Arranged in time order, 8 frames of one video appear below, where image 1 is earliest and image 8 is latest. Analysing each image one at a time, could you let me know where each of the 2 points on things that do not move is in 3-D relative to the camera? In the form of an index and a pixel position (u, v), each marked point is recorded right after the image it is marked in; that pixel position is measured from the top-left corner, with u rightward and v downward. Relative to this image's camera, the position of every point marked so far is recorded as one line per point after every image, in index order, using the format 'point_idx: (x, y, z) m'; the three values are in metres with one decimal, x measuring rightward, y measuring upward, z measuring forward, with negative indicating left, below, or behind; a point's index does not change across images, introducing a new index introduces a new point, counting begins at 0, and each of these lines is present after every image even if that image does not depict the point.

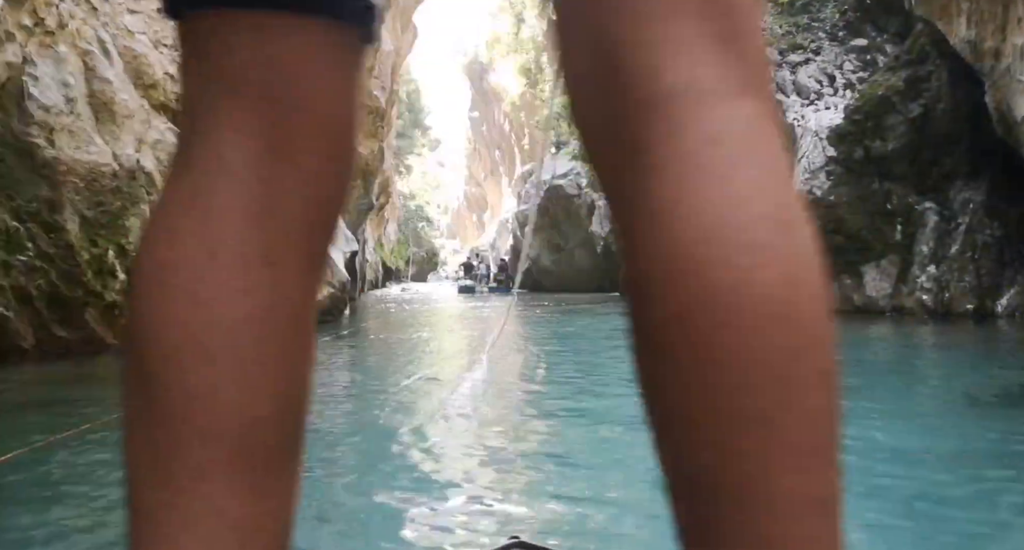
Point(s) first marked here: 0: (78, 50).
0: (-5.2, +2.7, +7.0) m
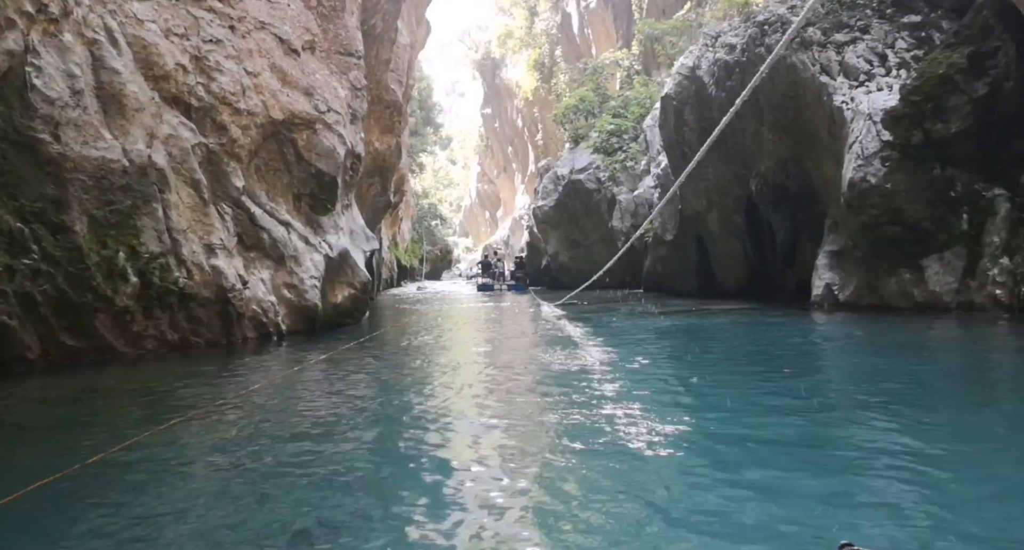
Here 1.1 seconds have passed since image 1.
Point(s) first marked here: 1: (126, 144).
0: (-4.8, +2.6, +6.5) m
1: (-4.4, +1.5, +6.6) m
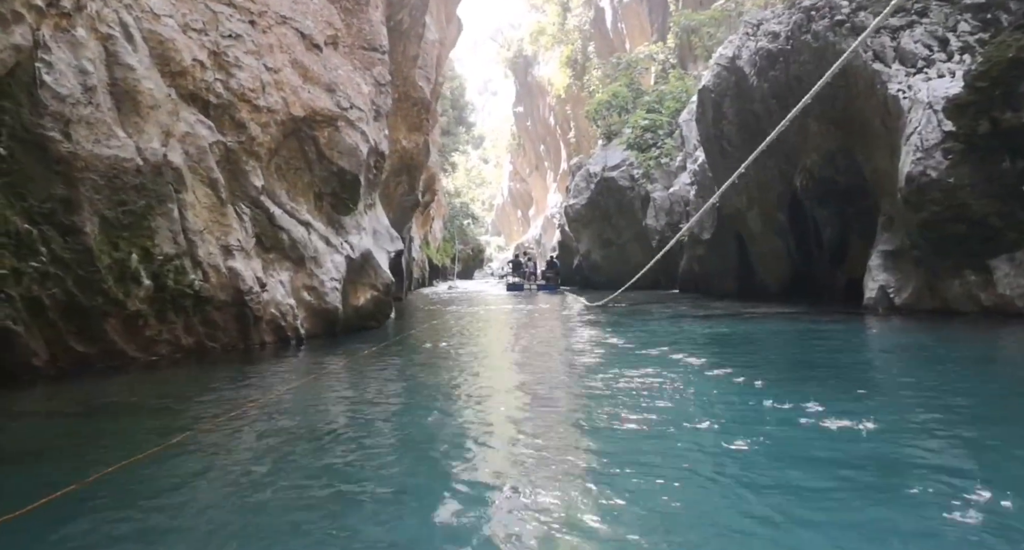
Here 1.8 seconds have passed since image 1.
0: (-4.5, +2.6, +6.3) m
1: (-4.1, +1.5, +6.4) m
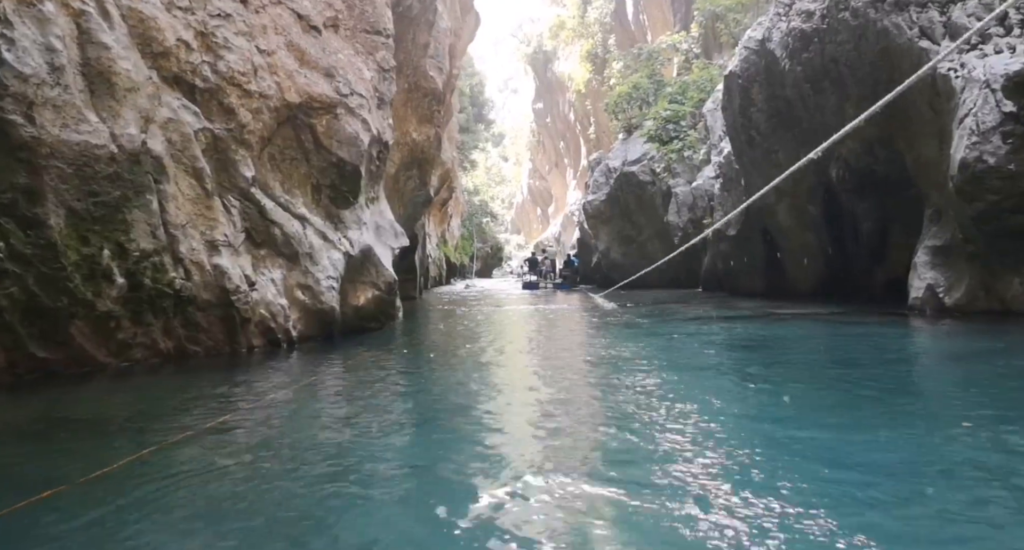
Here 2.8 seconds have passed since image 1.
0: (-4.4, +2.6, +5.8) m
1: (-4.0, +1.5, +5.9) m
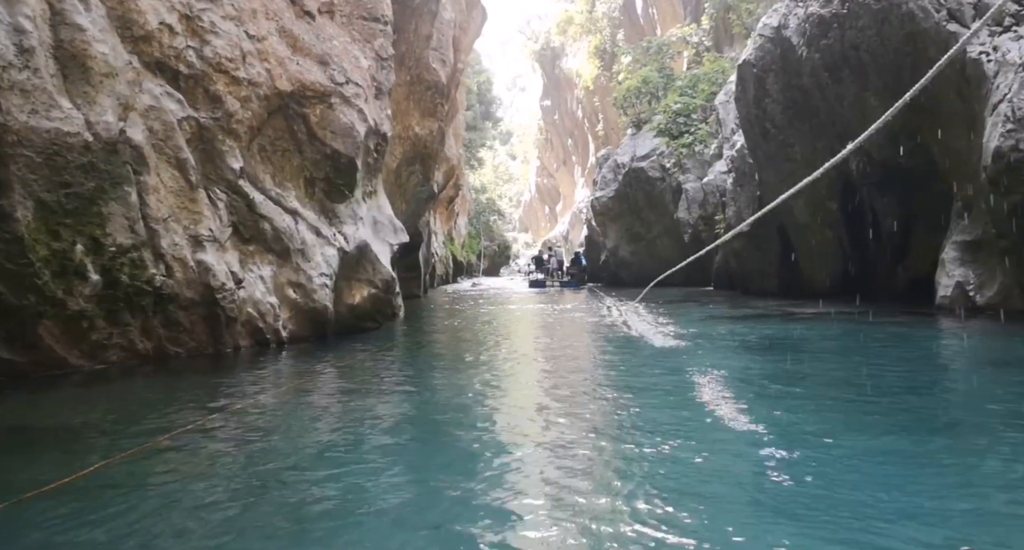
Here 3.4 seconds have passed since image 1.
0: (-4.4, +2.7, +5.5) m
1: (-4.0, +1.5, +5.5) m
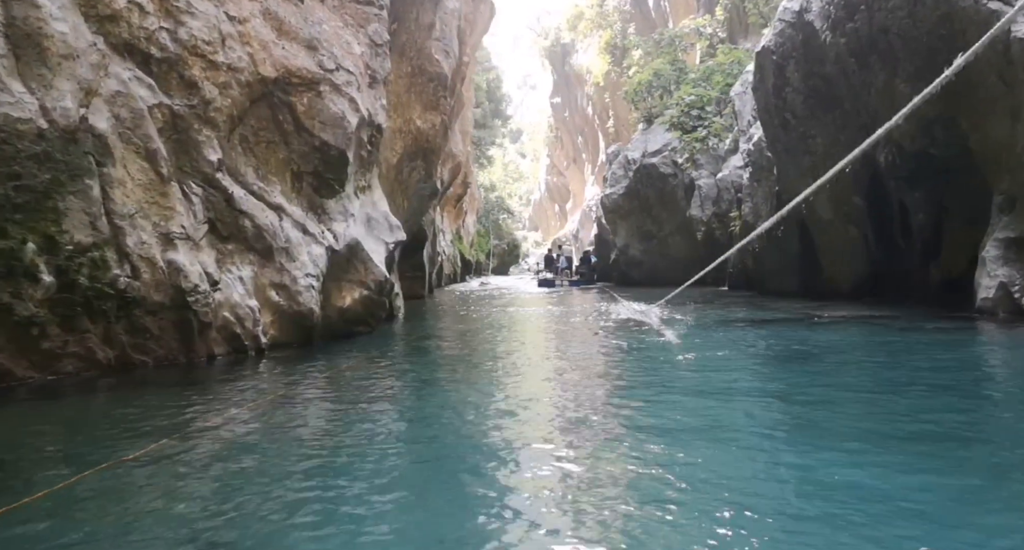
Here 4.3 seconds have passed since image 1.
0: (-4.5, +2.7, +4.9) m
1: (-4.0, +1.5, +5.0) m
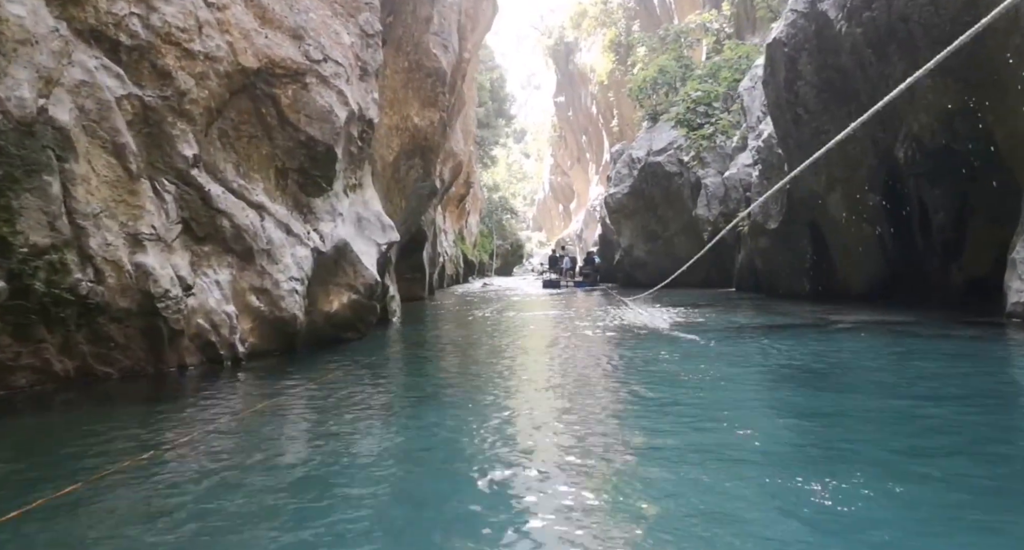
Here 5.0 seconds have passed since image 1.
0: (-4.5, +2.6, +4.5) m
1: (-4.1, +1.5, +4.6) m
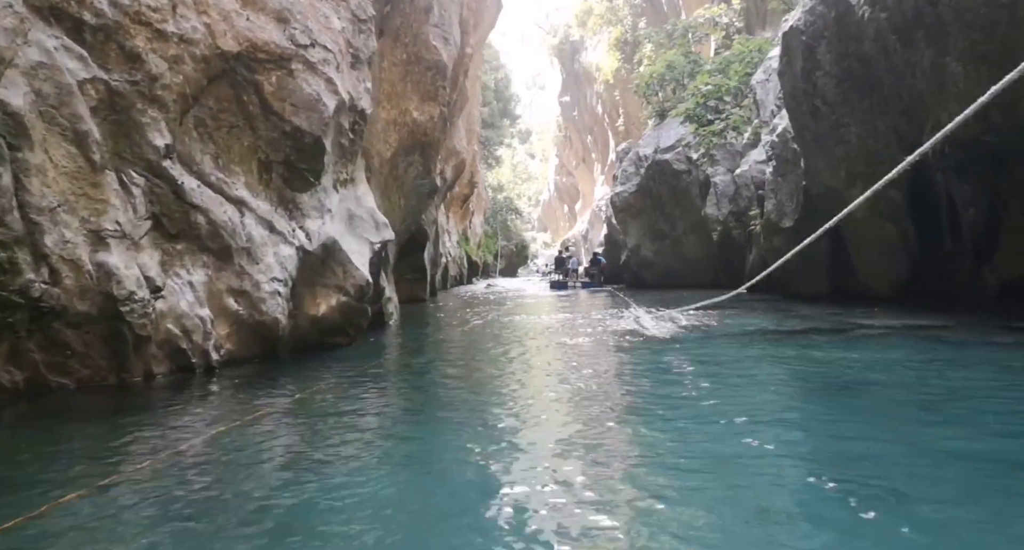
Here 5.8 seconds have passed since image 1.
0: (-4.5, +2.6, +4.0) m
1: (-4.1, +1.5, +4.1) m
